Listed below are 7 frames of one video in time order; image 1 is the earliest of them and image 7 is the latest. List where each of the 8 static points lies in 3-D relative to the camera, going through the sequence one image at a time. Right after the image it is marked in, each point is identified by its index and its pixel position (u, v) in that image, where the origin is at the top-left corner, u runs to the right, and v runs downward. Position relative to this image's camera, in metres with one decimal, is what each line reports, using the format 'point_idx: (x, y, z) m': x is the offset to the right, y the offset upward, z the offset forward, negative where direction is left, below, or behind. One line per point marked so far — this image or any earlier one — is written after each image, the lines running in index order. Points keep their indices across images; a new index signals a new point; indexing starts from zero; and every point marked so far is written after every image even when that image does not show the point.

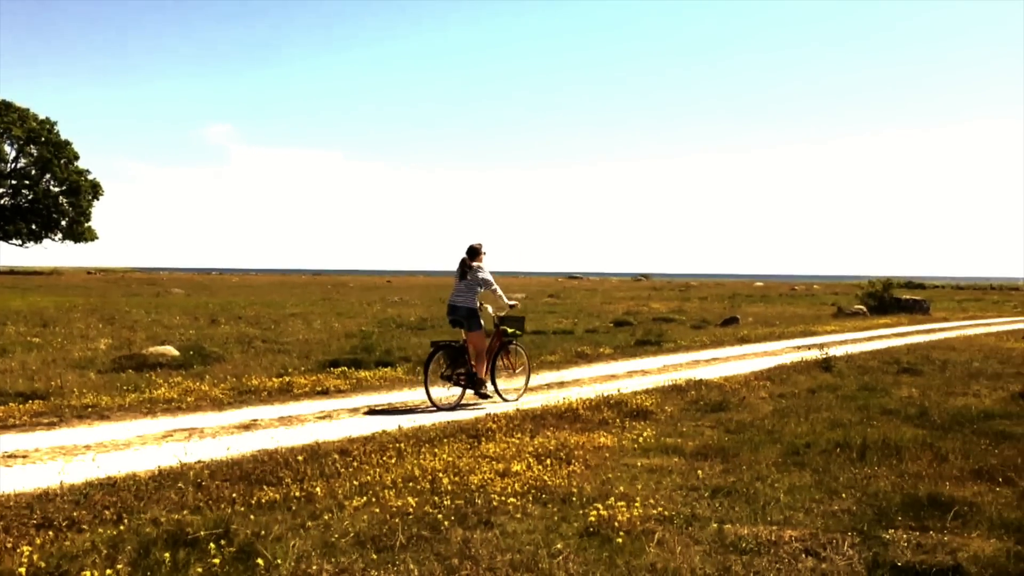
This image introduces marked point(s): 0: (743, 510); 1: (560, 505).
0: (+3.2, -3.1, +9.6) m
1: (+0.7, -3.1, +10.0) m
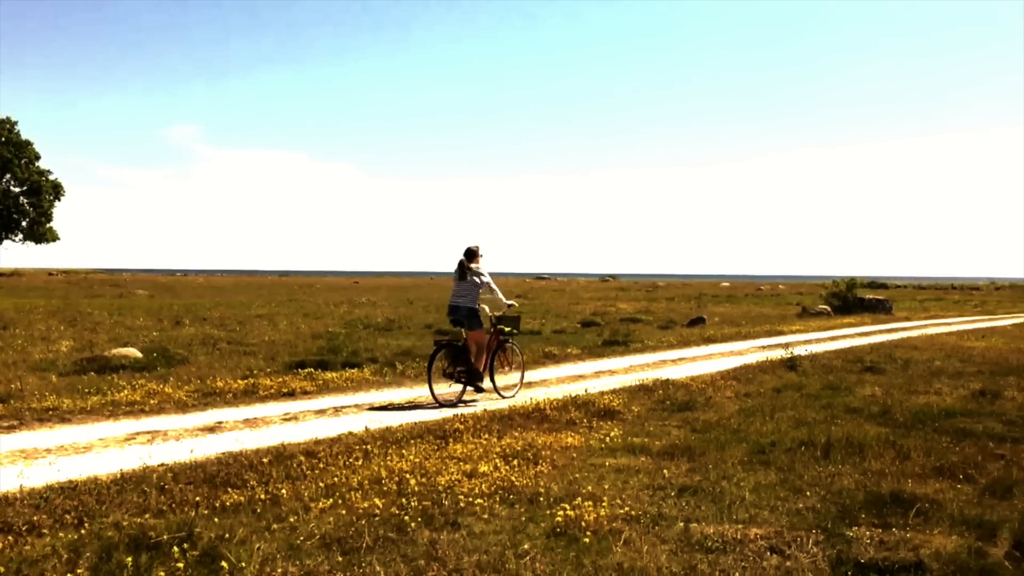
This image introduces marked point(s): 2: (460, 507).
0: (+2.7, -3.1, +9.7) m
1: (+0.2, -3.1, +9.9) m
2: (-0.7, -3.1, +9.8) m
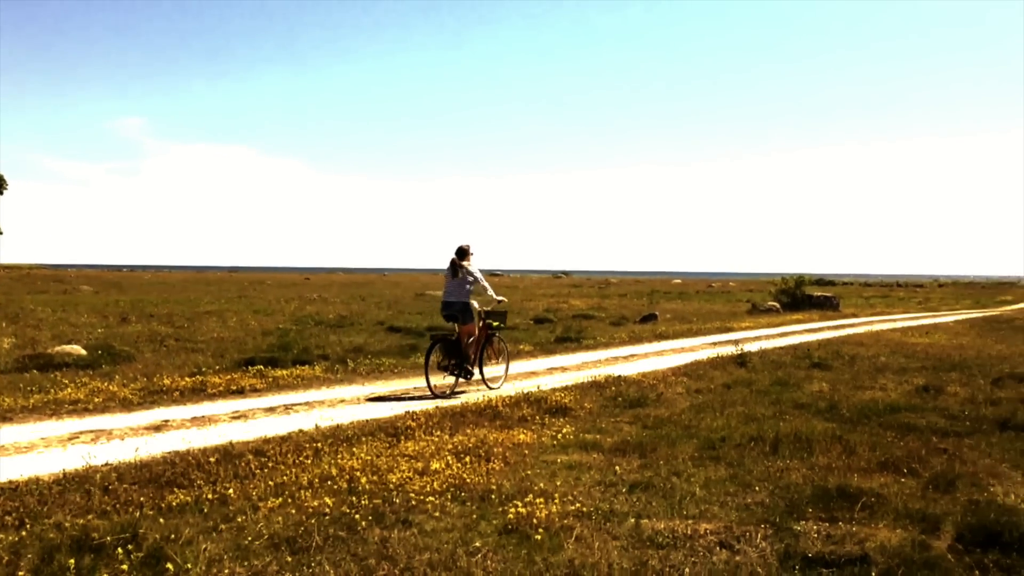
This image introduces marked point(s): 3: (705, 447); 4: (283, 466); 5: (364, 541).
0: (+2.1, -3.1, +9.7) m
1: (-0.5, -3.1, +9.9) m
2: (-1.4, -3.1, +9.7) m
3: (+3.1, -2.7, +11.8) m
4: (-3.6, -2.8, +10.7) m
5: (-1.9, -3.2, +8.8) m
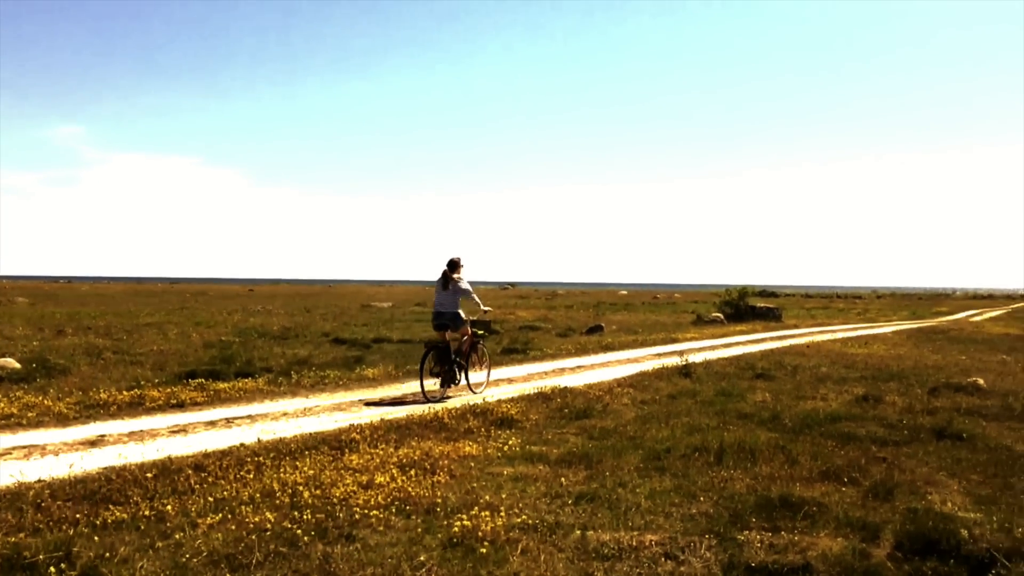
0: (+1.3, -3.2, +9.7) m
1: (-1.2, -3.2, +9.7) m
2: (-2.1, -3.2, +9.5) m
3: (+2.3, -2.9, +11.8) m
4: (-4.4, -2.9, +10.5) m
5: (-2.6, -3.4, +8.6) m
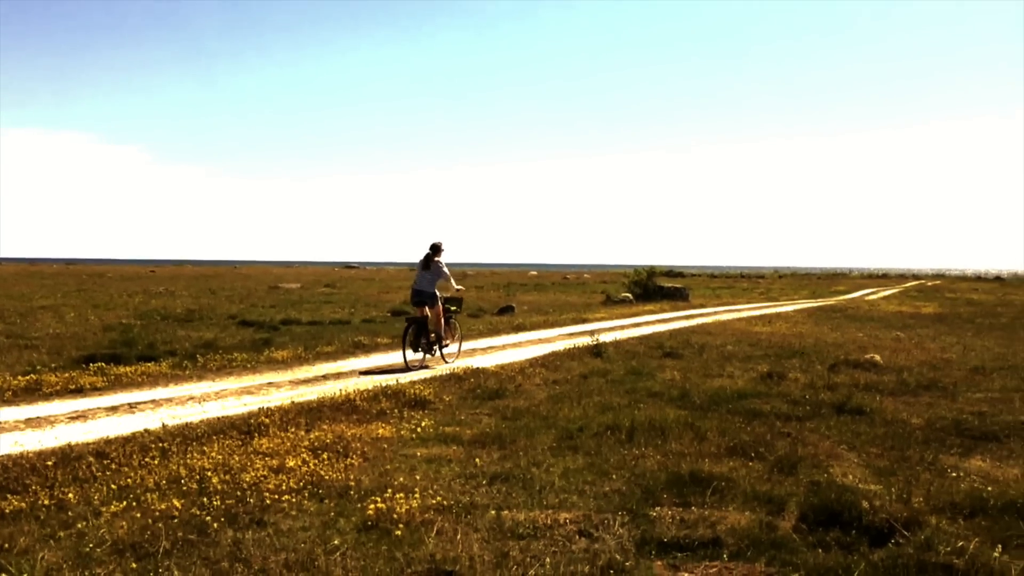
0: (+0.1, -2.9, +9.7) m
1: (-2.4, -3.0, +9.6) m
2: (-3.3, -2.9, +9.4) m
3: (+1.0, -2.6, +11.9) m
4: (-5.6, -2.7, +10.2) m
5: (-3.7, -3.1, +8.5) m
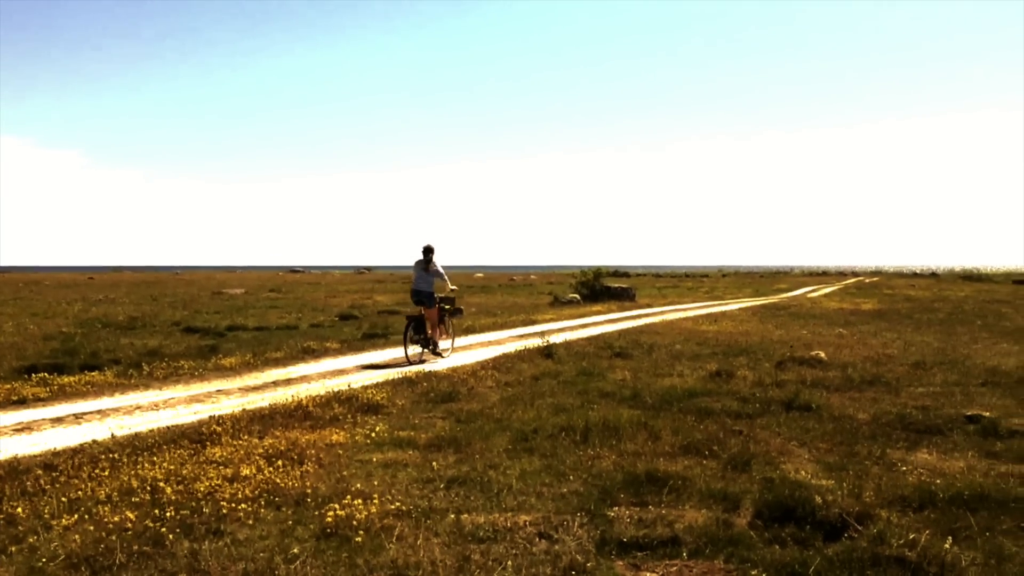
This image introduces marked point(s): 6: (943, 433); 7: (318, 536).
0: (-0.5, -3.0, +9.7) m
1: (-3.0, -3.0, +9.6) m
2: (-3.9, -3.0, +9.3) m
3: (+0.3, -2.6, +11.9) m
4: (-6.3, -2.8, +10.0) m
5: (-4.3, -3.2, +8.3) m
6: (+7.5, -2.5, +12.1) m
7: (-2.6, -3.2, +8.8) m
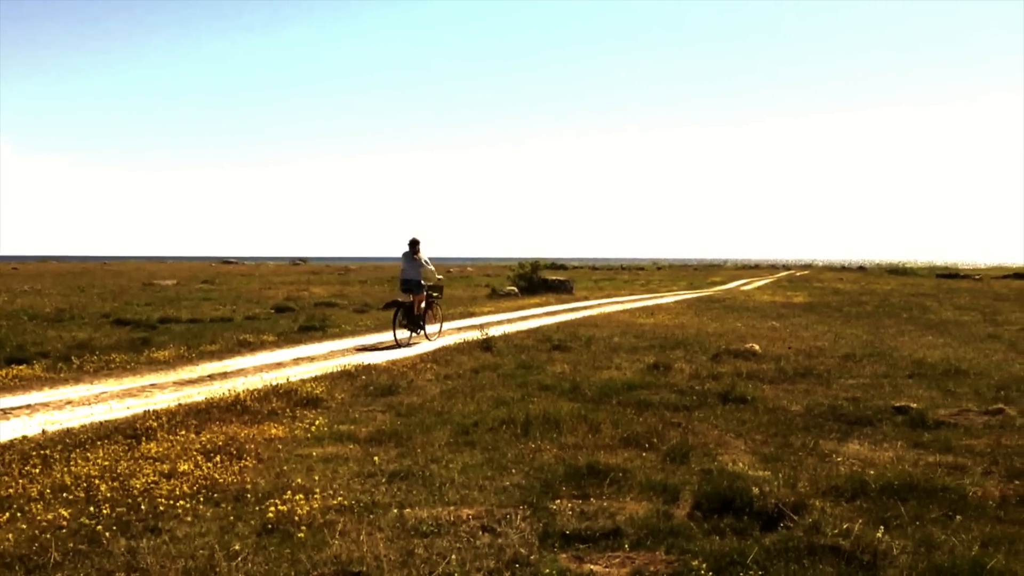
0: (-1.3, -2.9, +9.7) m
1: (-3.9, -2.9, +9.4) m
2: (-4.8, -2.9, +9.1) m
3: (-0.6, -2.5, +11.9) m
4: (-7.1, -2.7, +9.8) m
5: (-5.1, -3.1, +8.2) m
6: (+6.6, -2.5, +12.4) m
7: (-3.4, -3.1, +8.7) m
